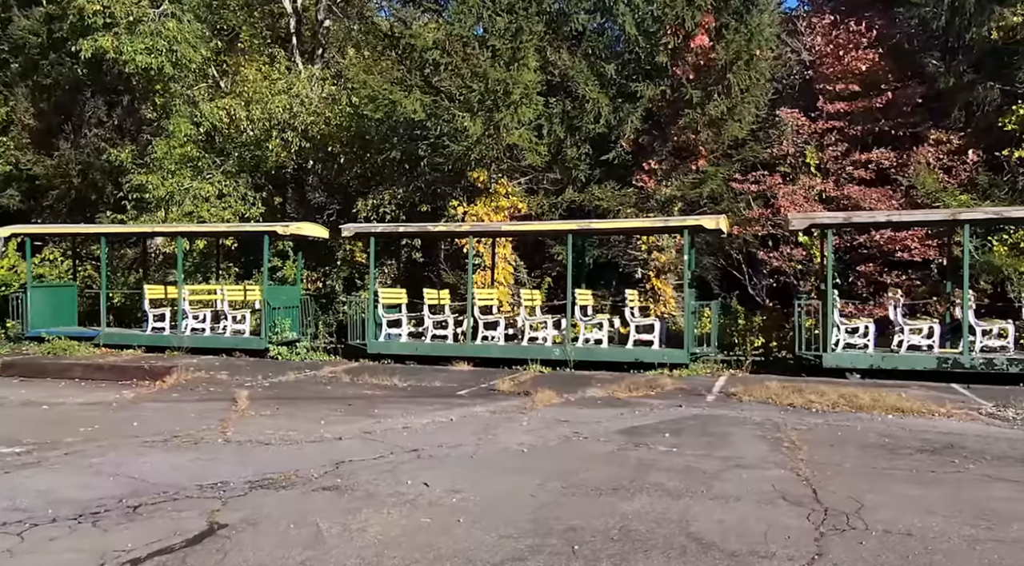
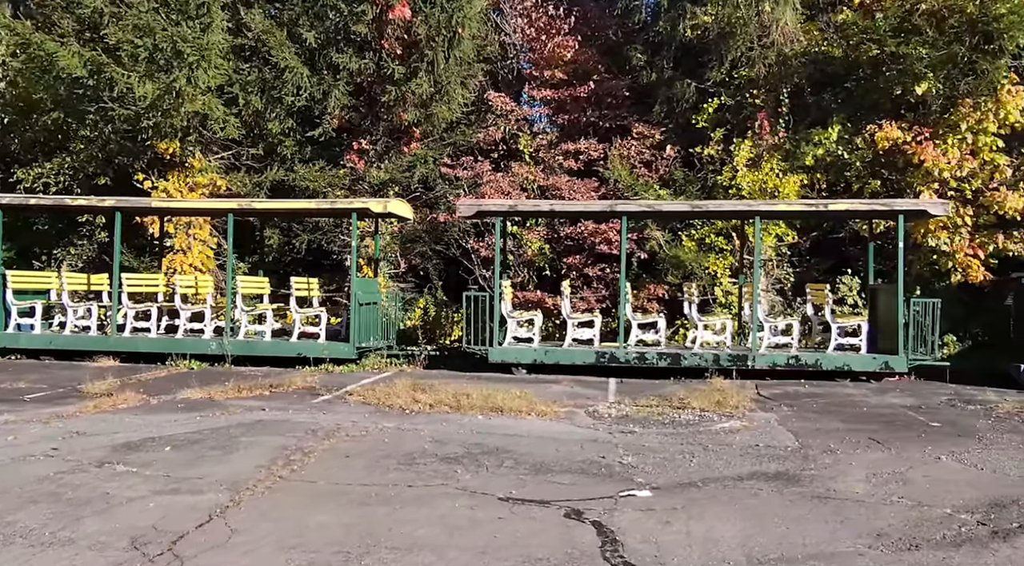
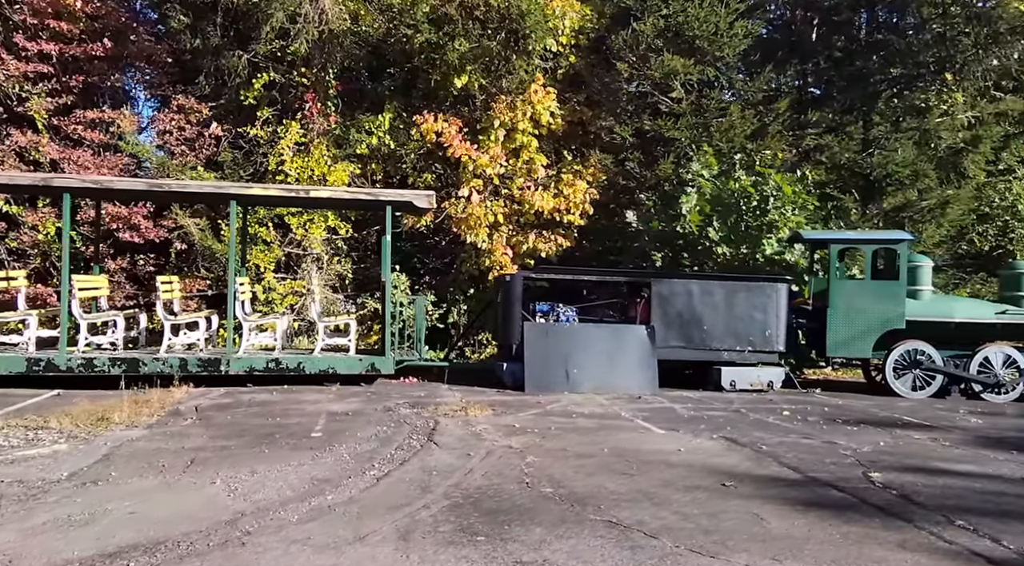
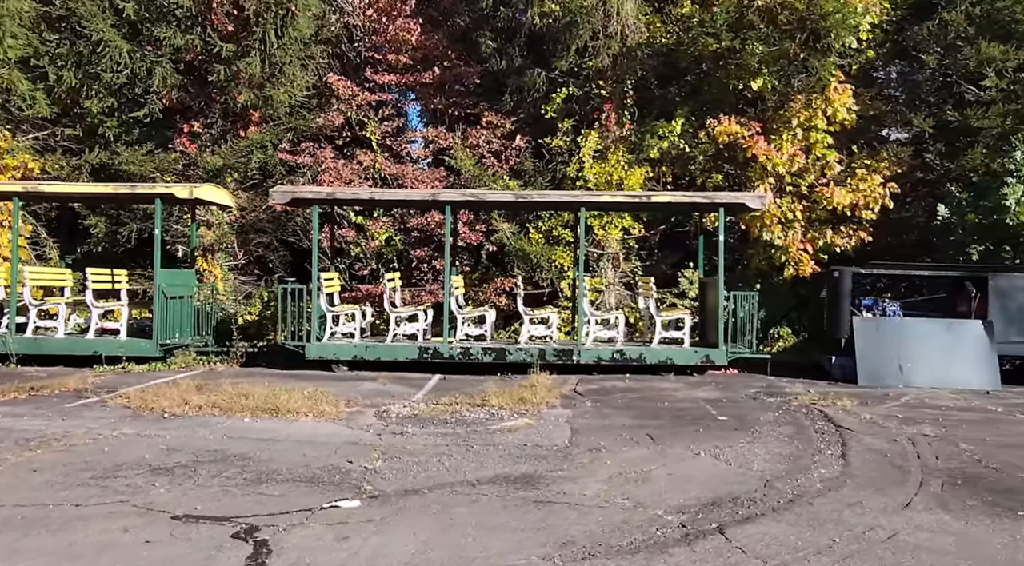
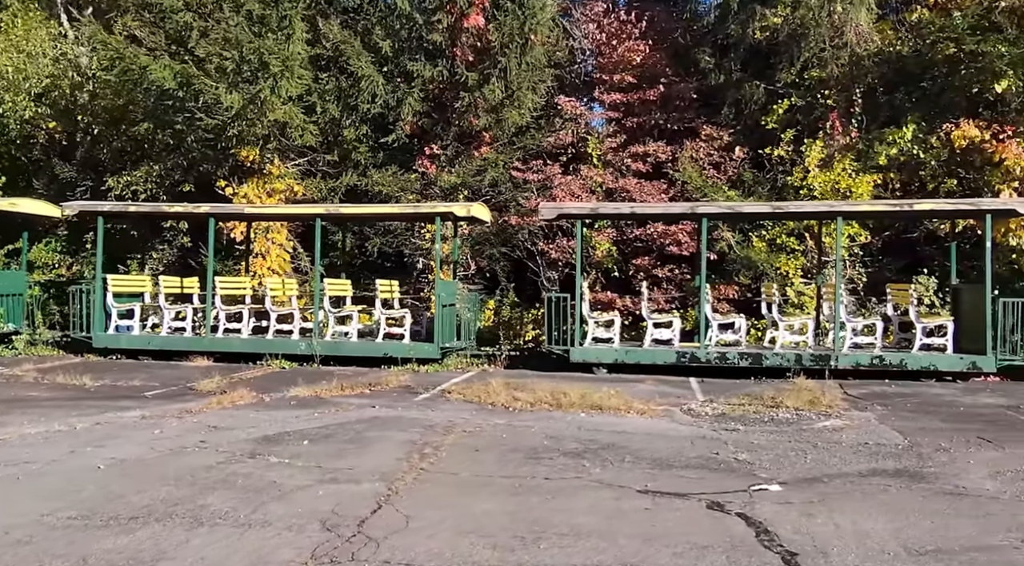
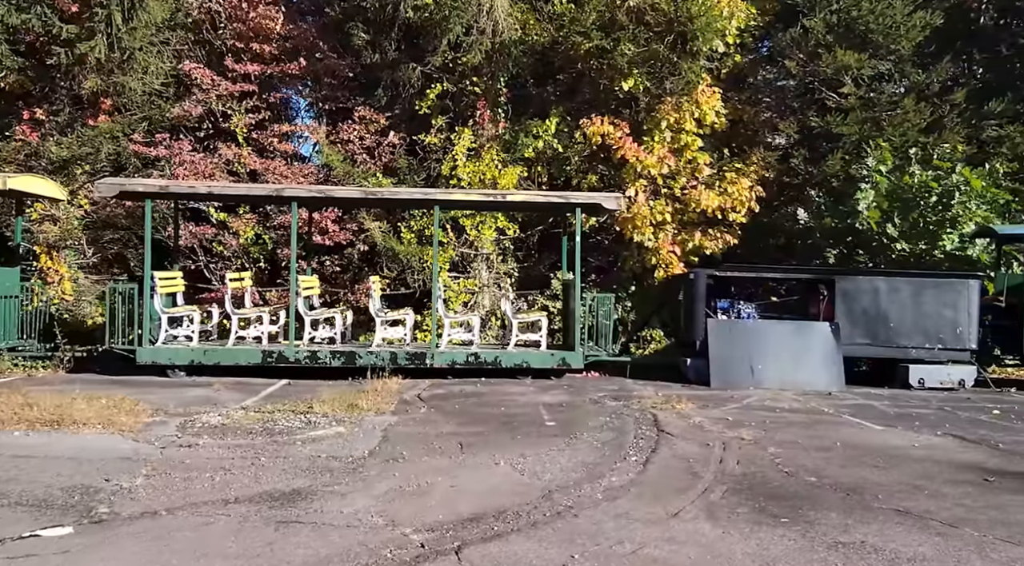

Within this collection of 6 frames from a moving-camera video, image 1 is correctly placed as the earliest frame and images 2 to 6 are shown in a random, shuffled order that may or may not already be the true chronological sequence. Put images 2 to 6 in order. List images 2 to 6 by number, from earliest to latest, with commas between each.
5, 2, 4, 6, 3
